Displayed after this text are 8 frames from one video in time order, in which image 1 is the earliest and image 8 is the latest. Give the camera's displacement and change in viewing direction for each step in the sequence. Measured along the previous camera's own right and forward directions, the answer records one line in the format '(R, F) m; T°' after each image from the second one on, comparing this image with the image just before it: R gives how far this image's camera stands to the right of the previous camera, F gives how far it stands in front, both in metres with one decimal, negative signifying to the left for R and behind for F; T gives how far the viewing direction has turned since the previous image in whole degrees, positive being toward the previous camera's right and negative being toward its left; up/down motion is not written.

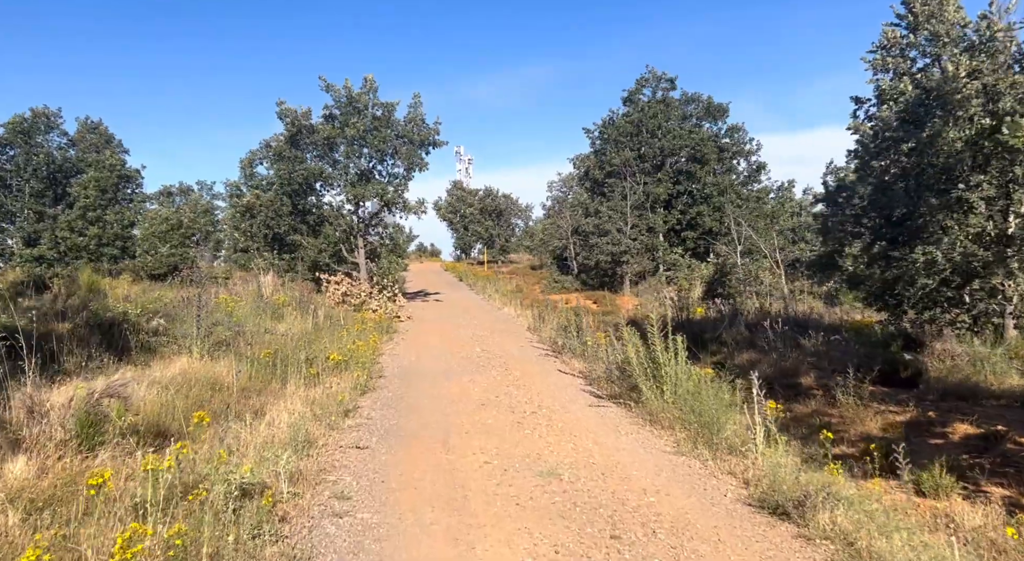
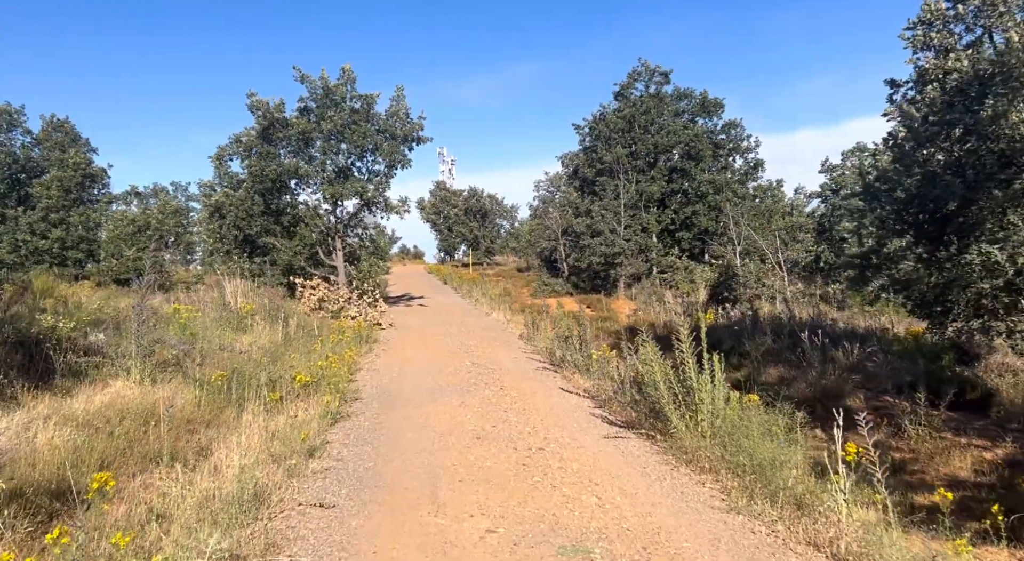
(-0.2, +1.3) m; +1°
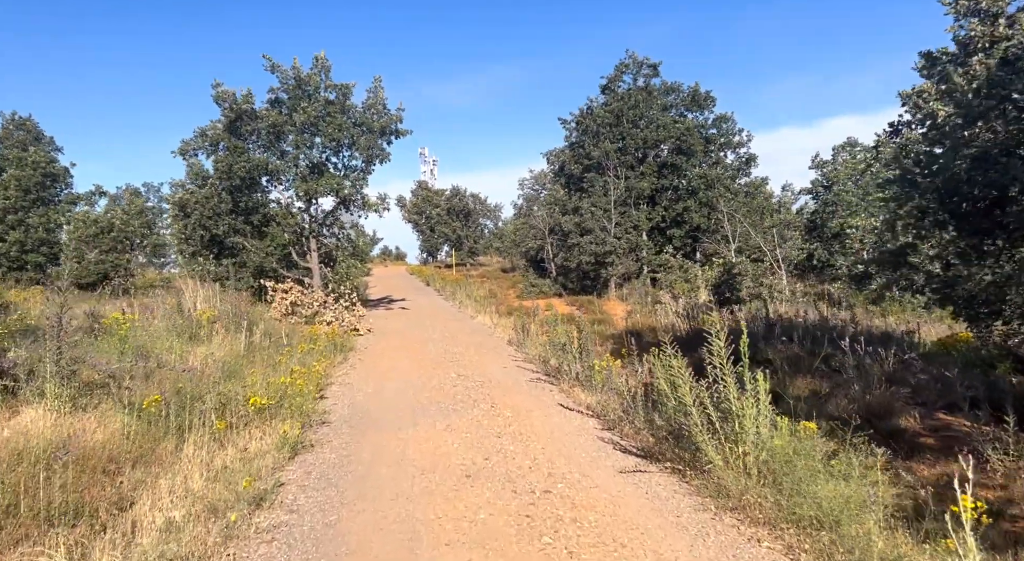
(-0.1, +1.2) m; +1°
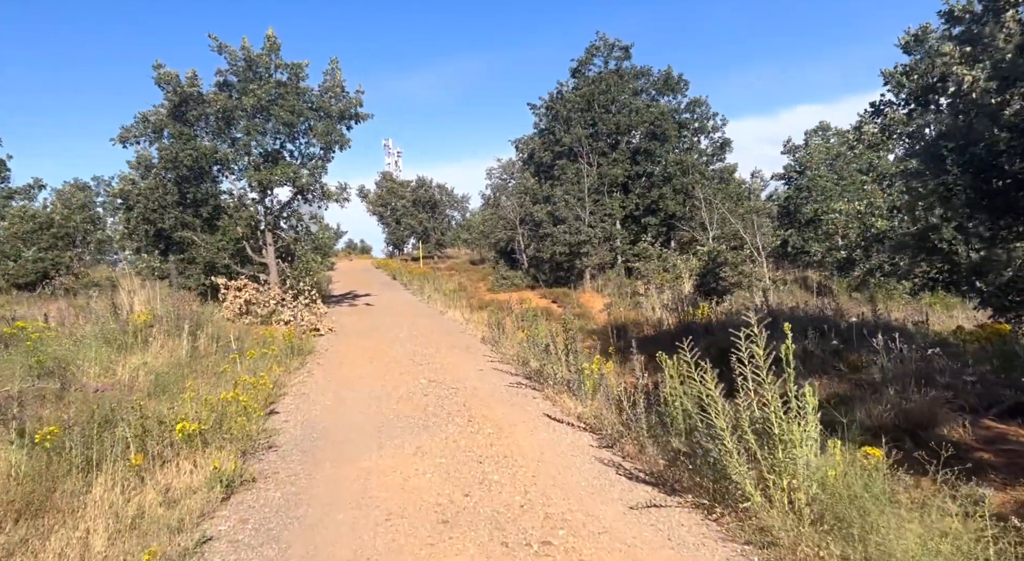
(-0.1, +1.0) m; +3°
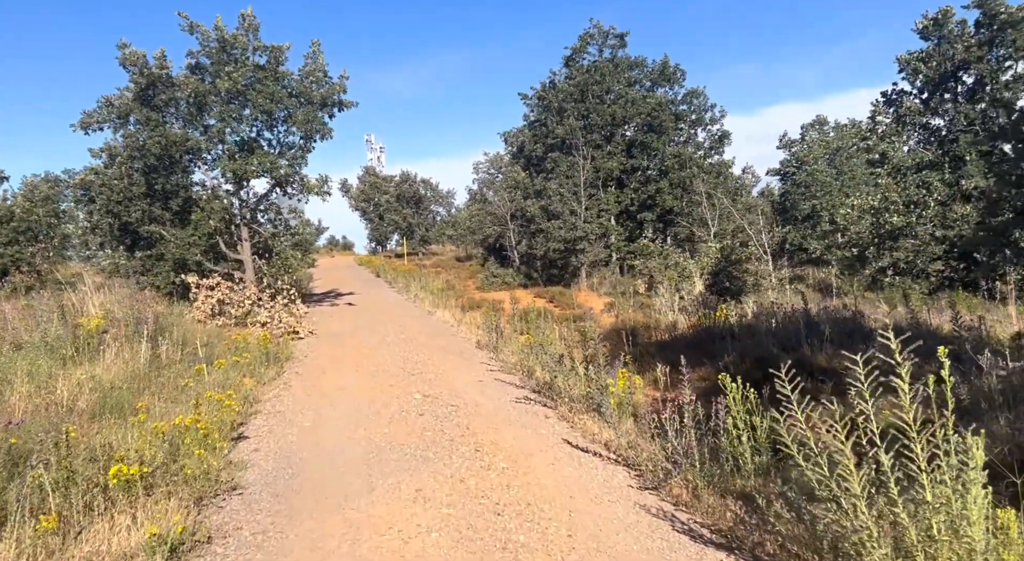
(-0.3, +1.1) m; +1°
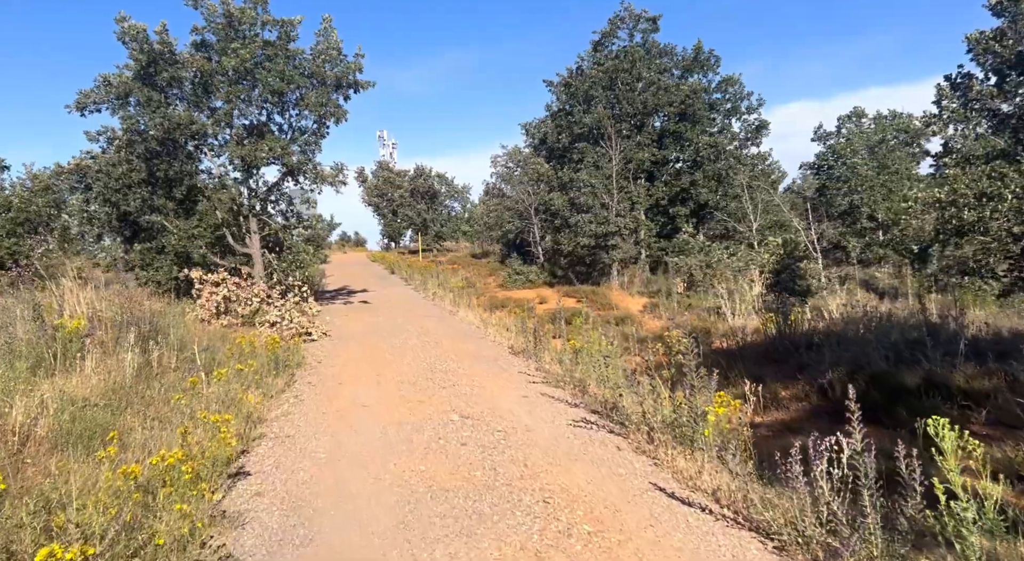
(-0.5, +1.4) m; -1°
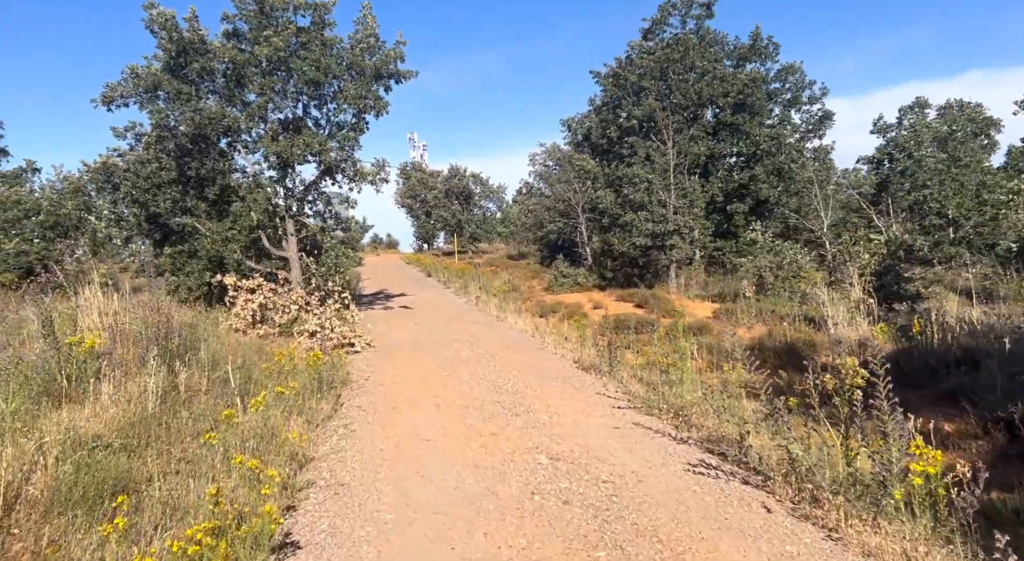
(-0.6, +1.2) m; -2°
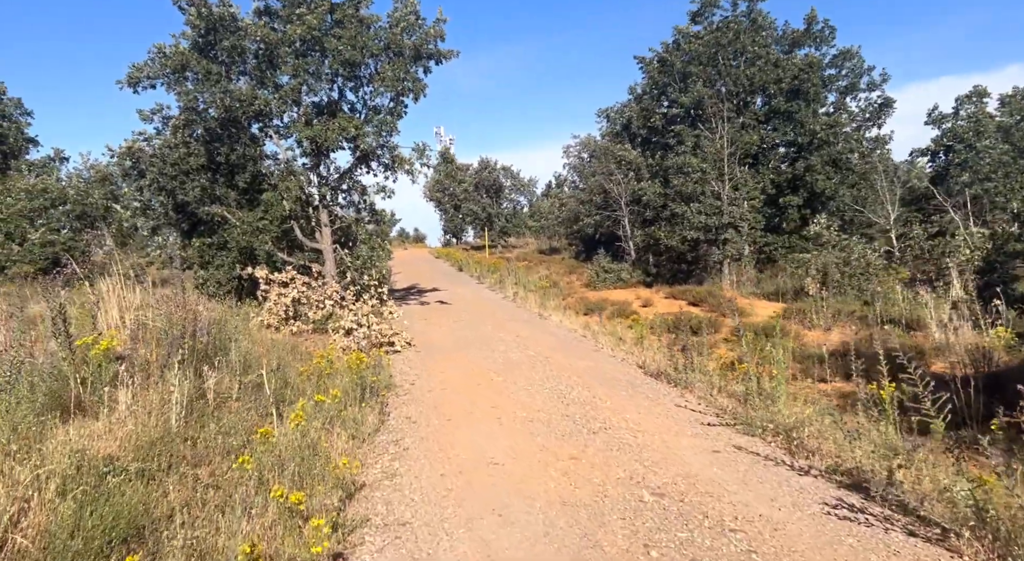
(-0.5, +1.0) m; -2°
